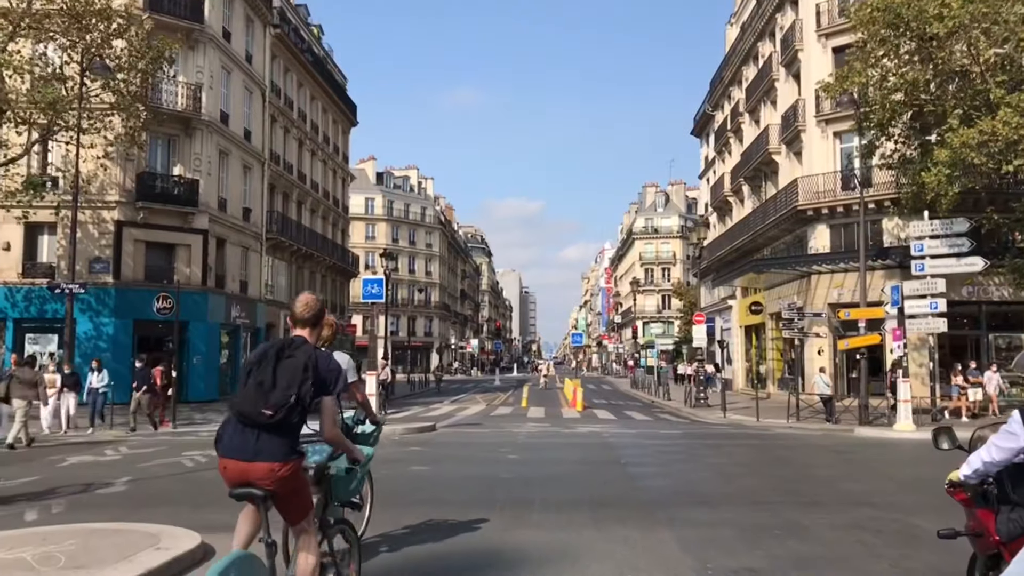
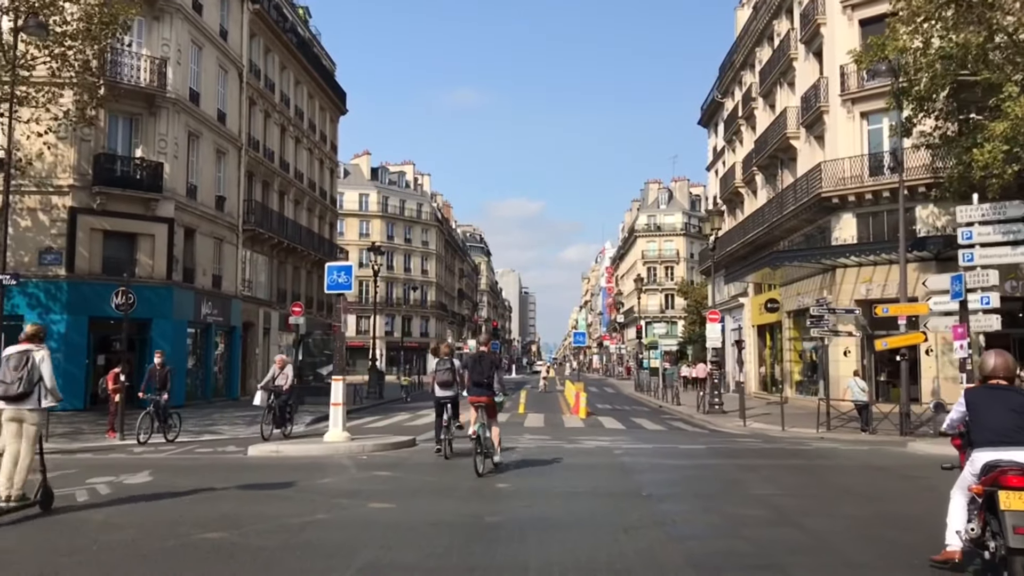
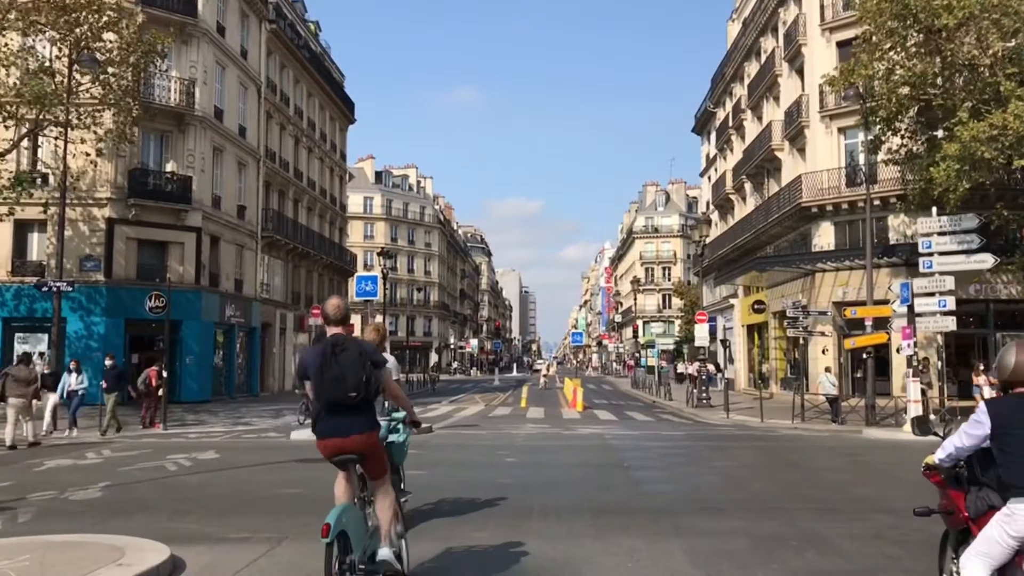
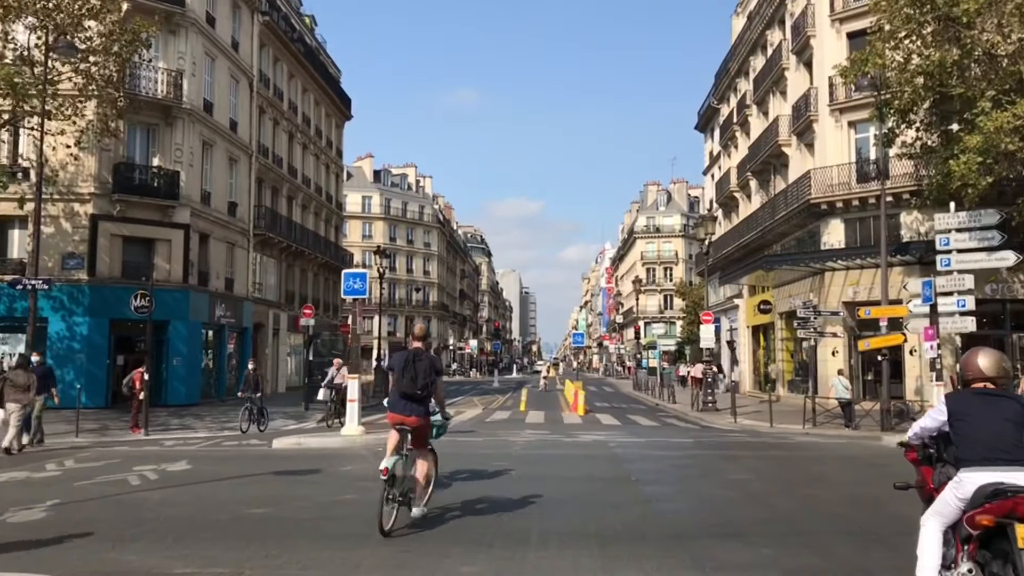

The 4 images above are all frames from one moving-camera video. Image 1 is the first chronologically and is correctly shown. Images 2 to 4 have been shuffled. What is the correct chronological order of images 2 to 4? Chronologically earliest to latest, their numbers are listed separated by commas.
3, 4, 2
